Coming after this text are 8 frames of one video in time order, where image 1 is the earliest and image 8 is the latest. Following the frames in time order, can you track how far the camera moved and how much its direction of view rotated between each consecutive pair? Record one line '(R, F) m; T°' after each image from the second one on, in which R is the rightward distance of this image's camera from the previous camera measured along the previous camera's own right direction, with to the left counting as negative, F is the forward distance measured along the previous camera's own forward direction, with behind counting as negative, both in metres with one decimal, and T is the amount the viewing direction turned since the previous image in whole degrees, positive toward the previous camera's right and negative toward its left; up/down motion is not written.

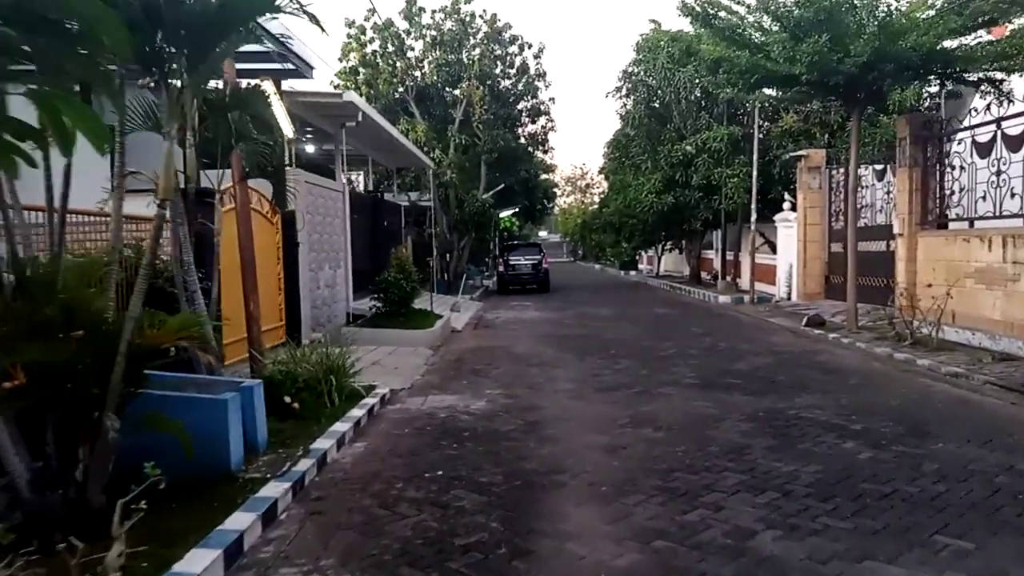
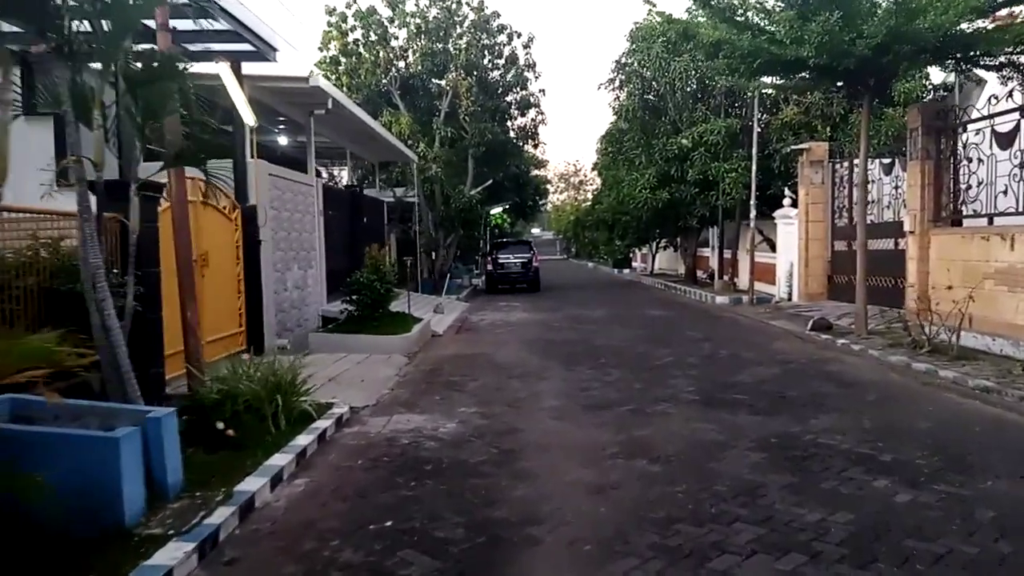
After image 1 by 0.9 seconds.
(+0.2, +1.1) m; 0°
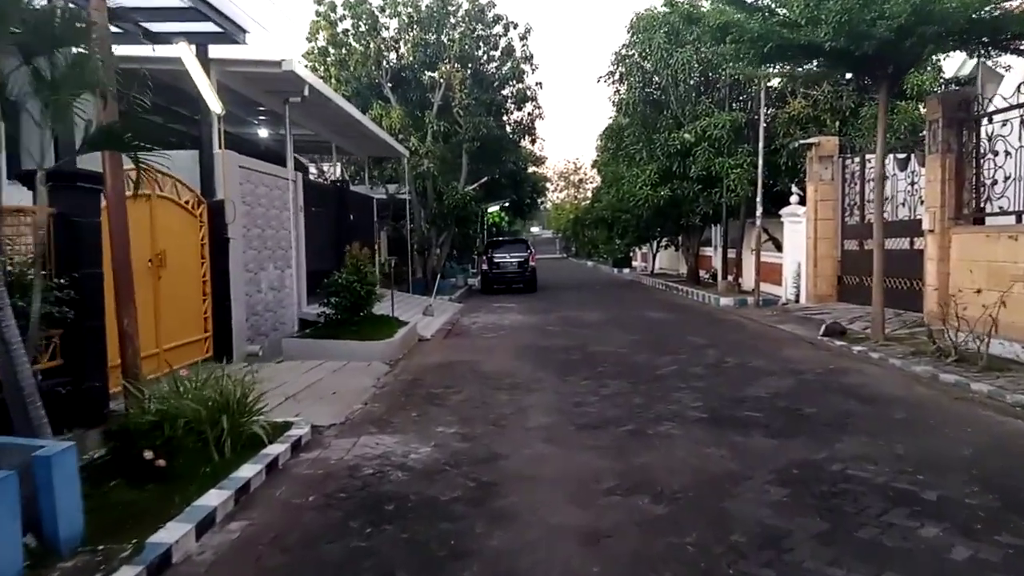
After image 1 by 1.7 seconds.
(+0.1, +0.9) m; 0°
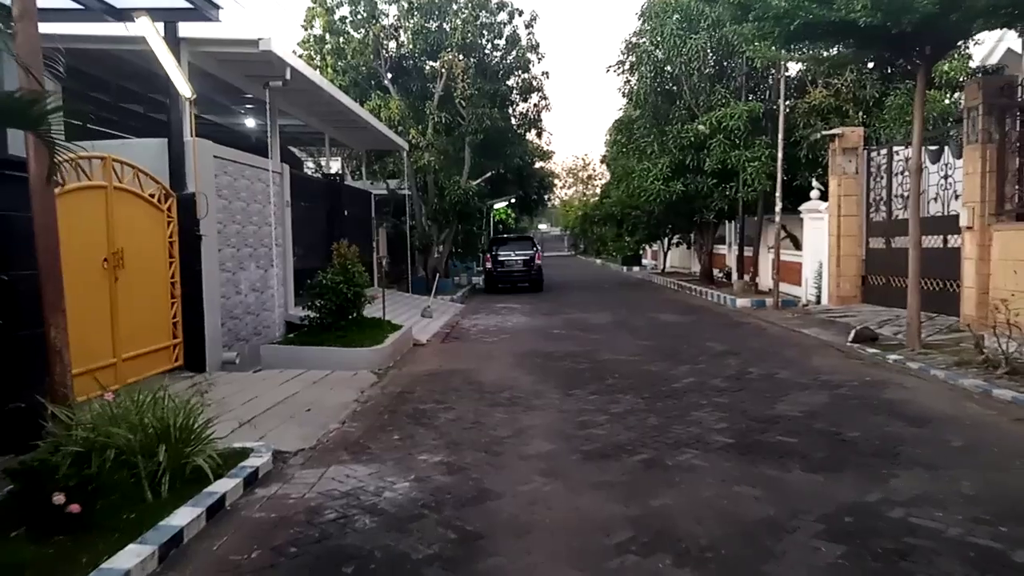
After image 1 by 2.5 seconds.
(+0.1, +1.0) m; -1°
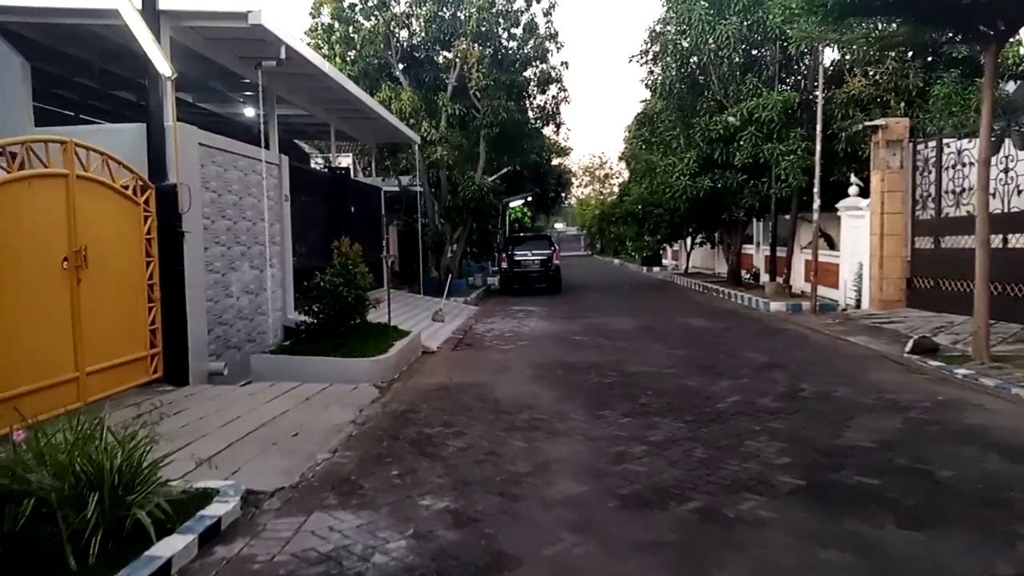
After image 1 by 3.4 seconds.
(-0.1, +1.1) m; -1°
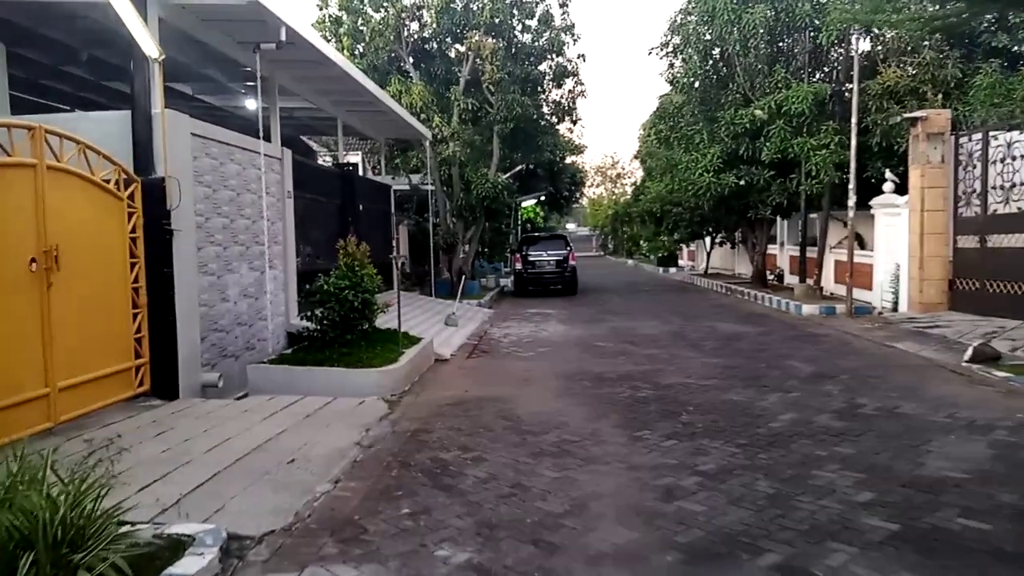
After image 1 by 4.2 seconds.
(-0.1, +0.9) m; -1°
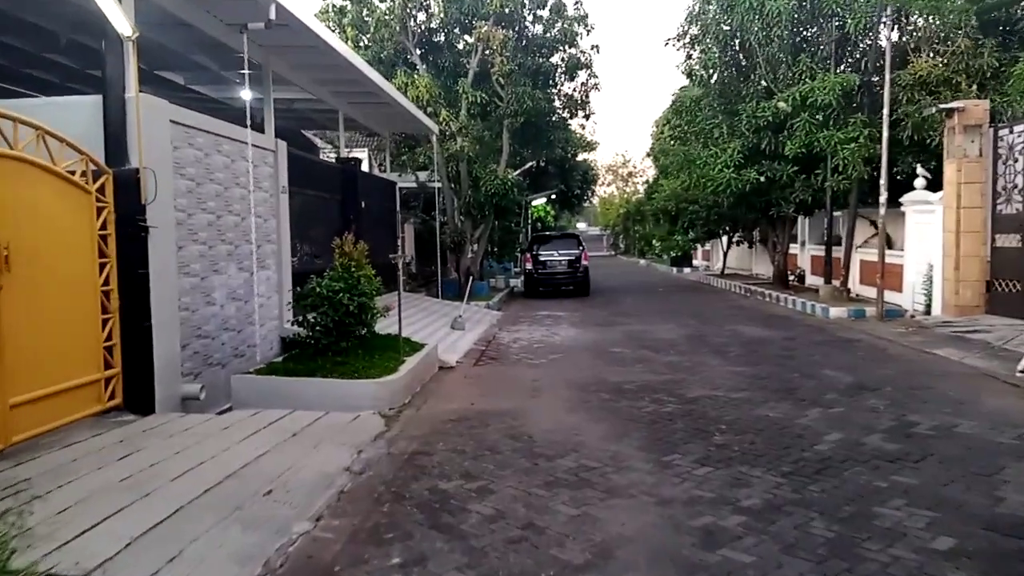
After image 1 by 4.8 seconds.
(0.0, +0.8) m; -1°
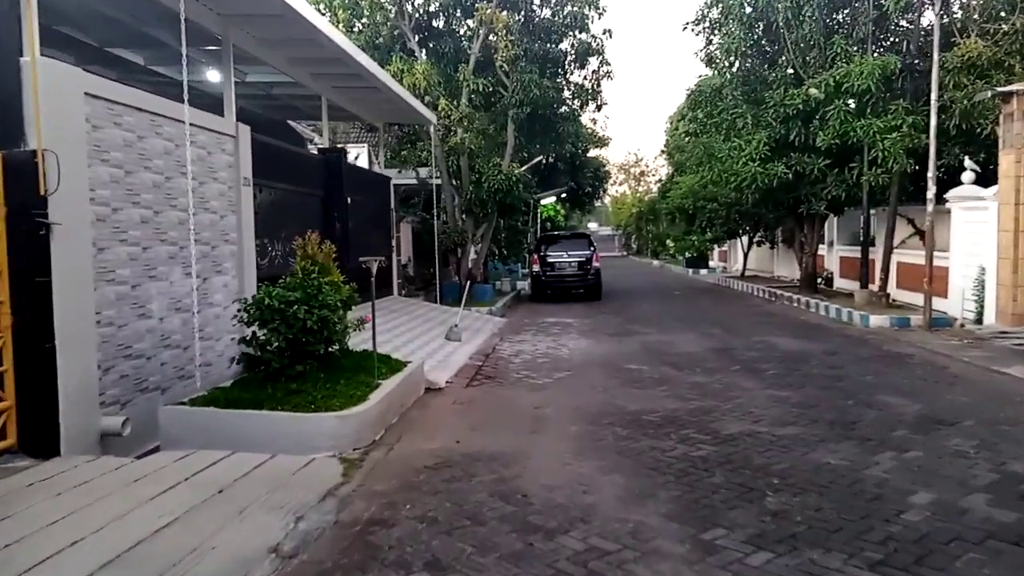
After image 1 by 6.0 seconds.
(+0.1, +1.5) m; -1°
